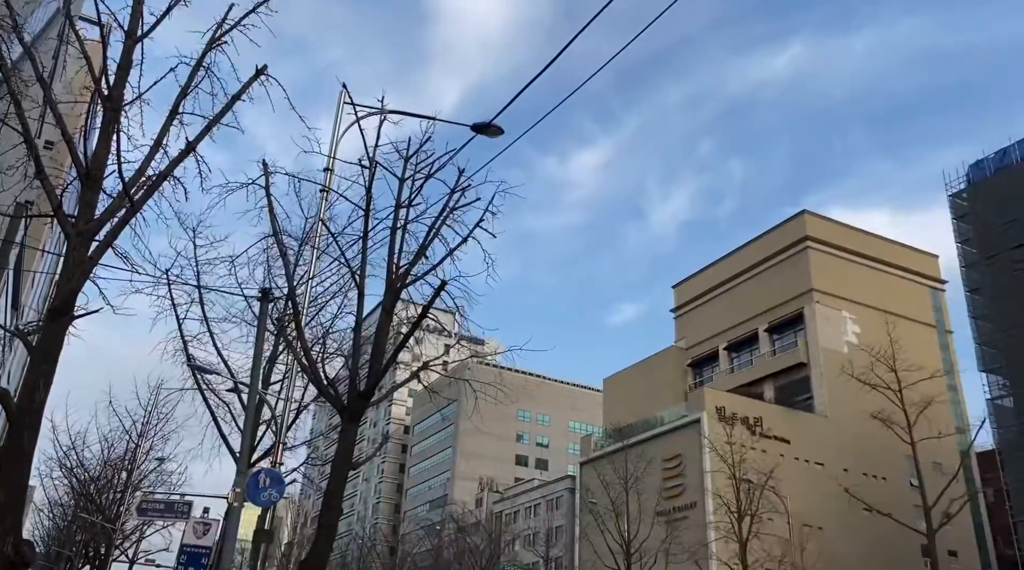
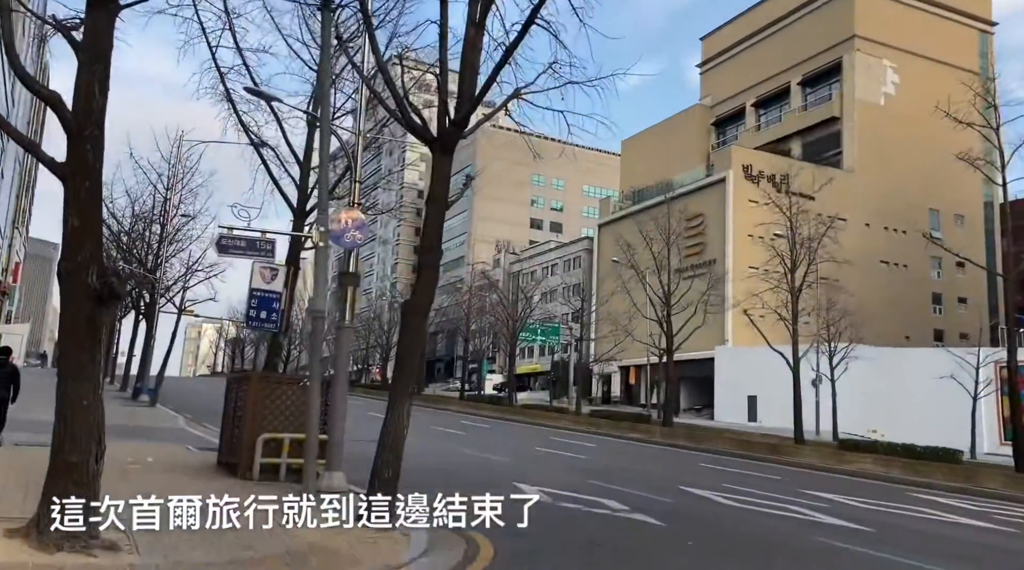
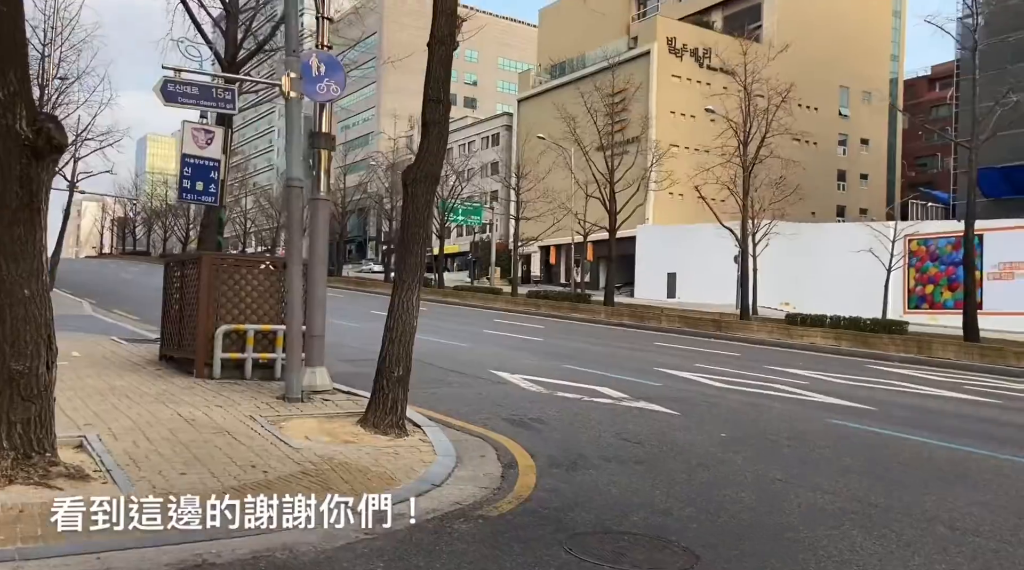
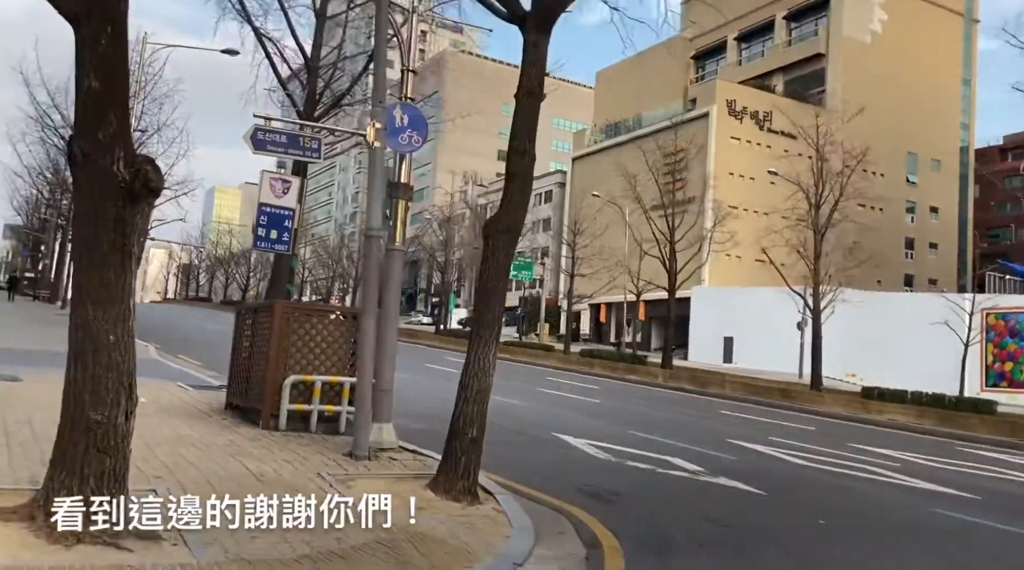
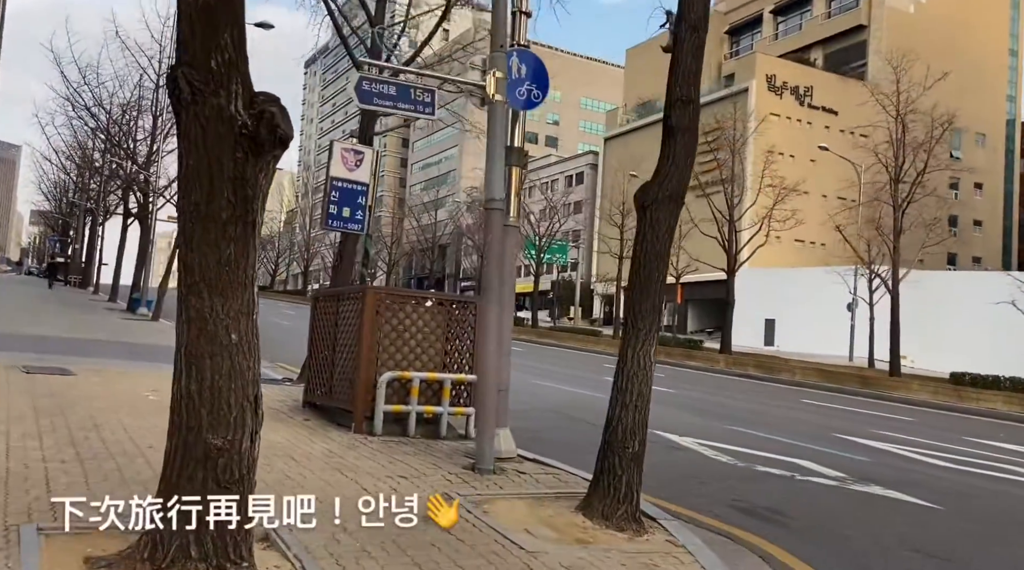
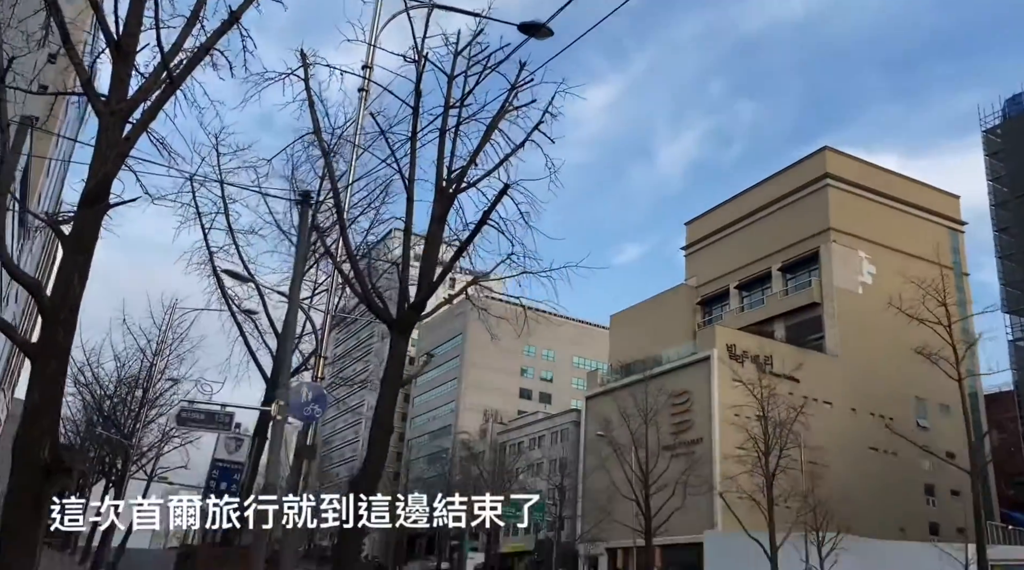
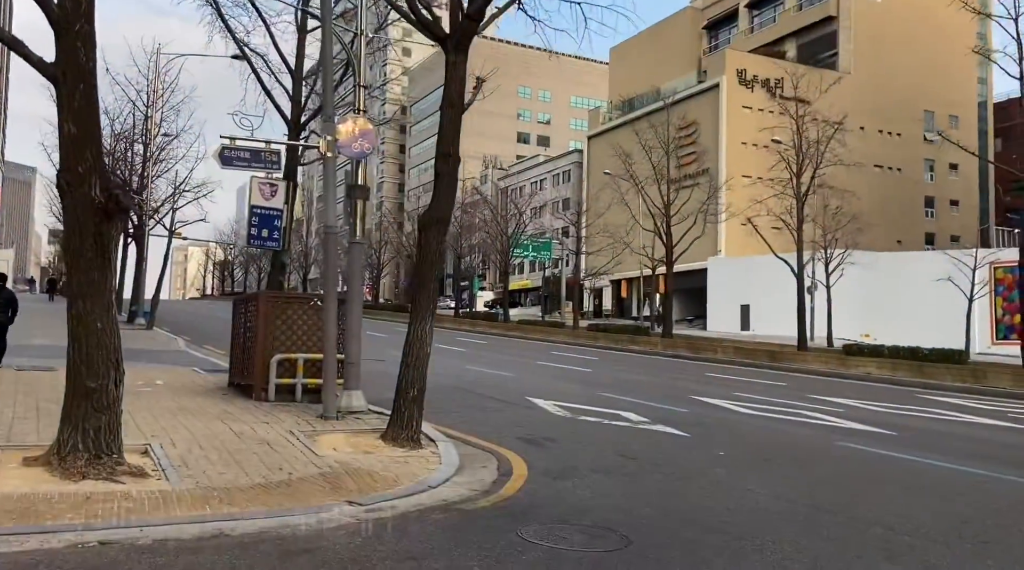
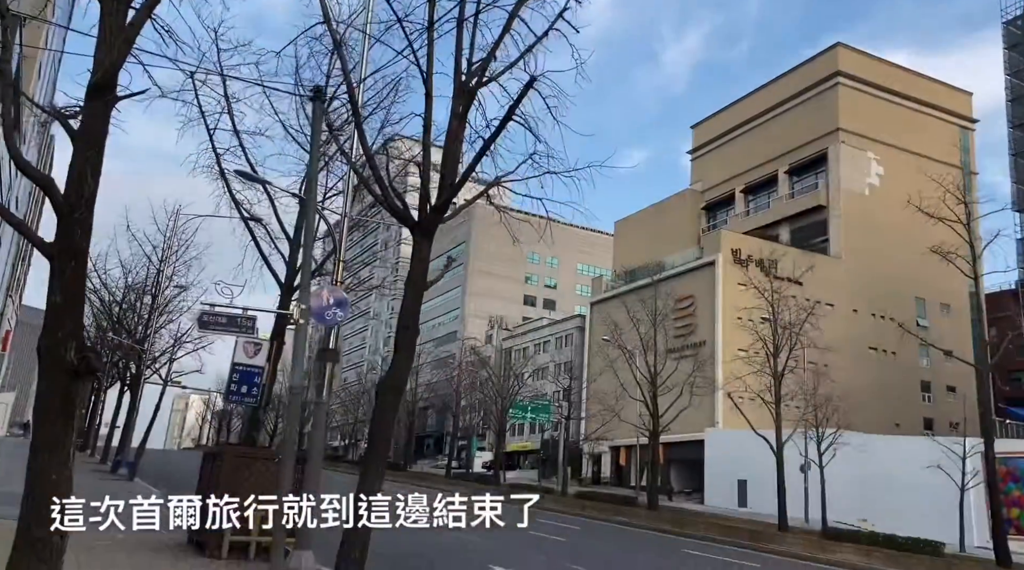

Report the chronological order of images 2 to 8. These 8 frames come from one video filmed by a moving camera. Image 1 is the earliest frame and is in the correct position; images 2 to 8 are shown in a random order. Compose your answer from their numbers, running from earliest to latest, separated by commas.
6, 8, 2, 7, 3, 4, 5
